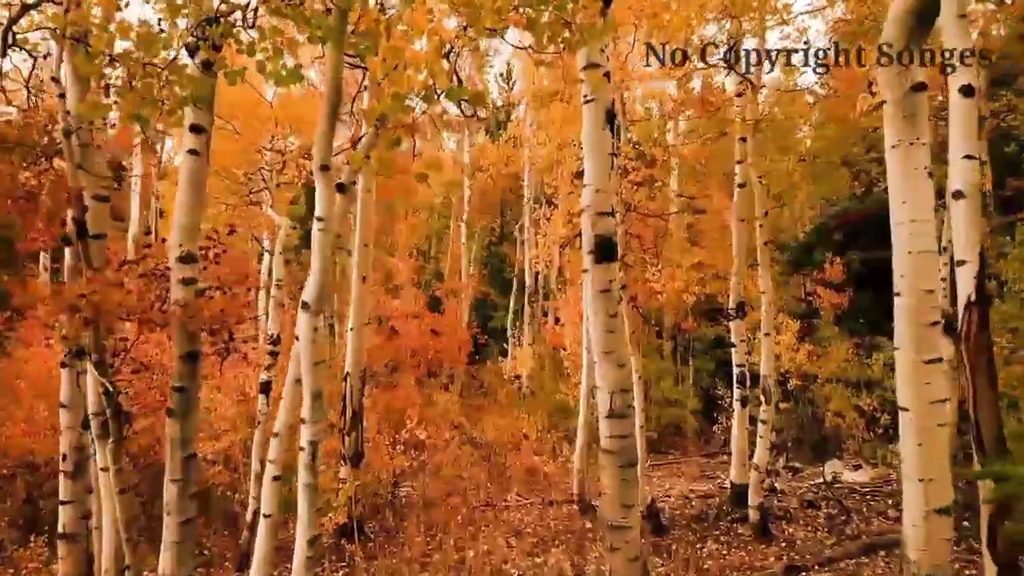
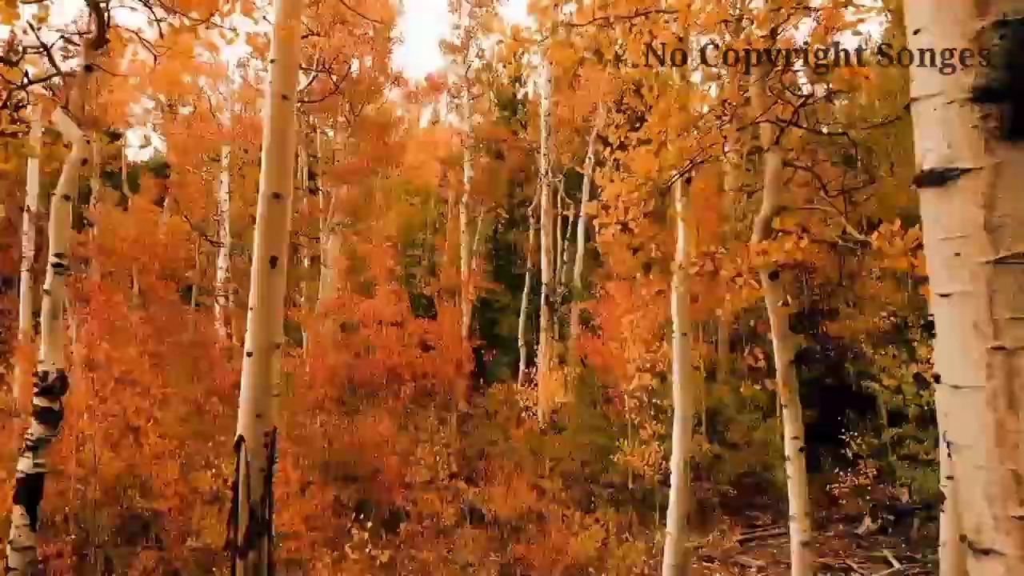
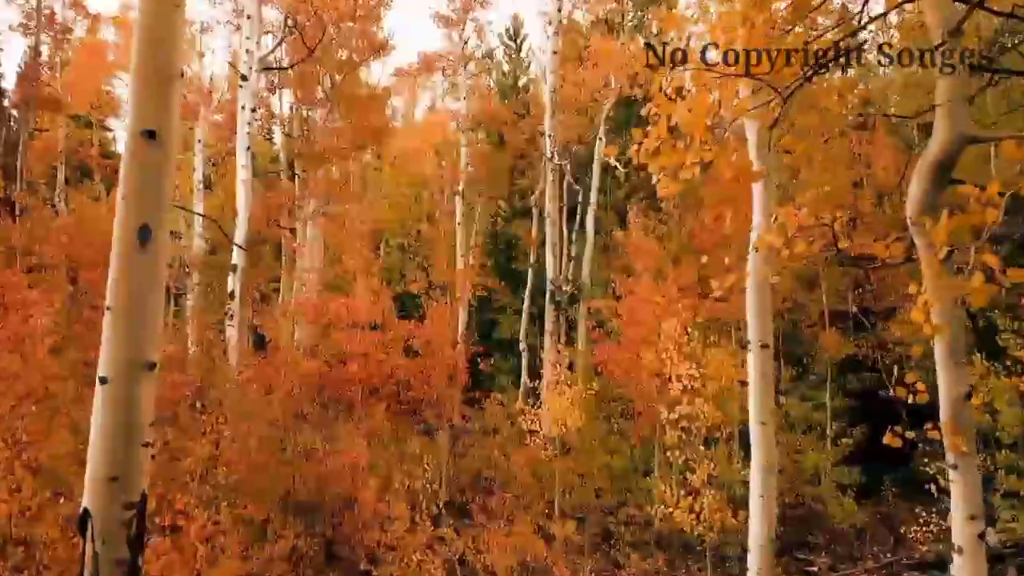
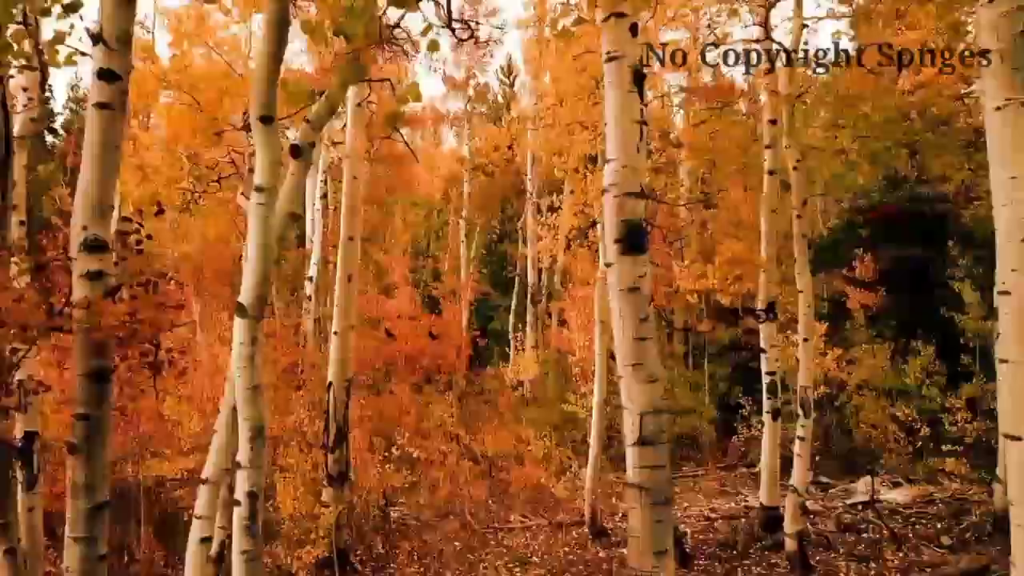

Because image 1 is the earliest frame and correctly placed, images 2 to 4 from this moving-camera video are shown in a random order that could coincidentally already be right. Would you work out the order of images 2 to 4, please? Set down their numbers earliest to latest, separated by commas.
4, 2, 3
